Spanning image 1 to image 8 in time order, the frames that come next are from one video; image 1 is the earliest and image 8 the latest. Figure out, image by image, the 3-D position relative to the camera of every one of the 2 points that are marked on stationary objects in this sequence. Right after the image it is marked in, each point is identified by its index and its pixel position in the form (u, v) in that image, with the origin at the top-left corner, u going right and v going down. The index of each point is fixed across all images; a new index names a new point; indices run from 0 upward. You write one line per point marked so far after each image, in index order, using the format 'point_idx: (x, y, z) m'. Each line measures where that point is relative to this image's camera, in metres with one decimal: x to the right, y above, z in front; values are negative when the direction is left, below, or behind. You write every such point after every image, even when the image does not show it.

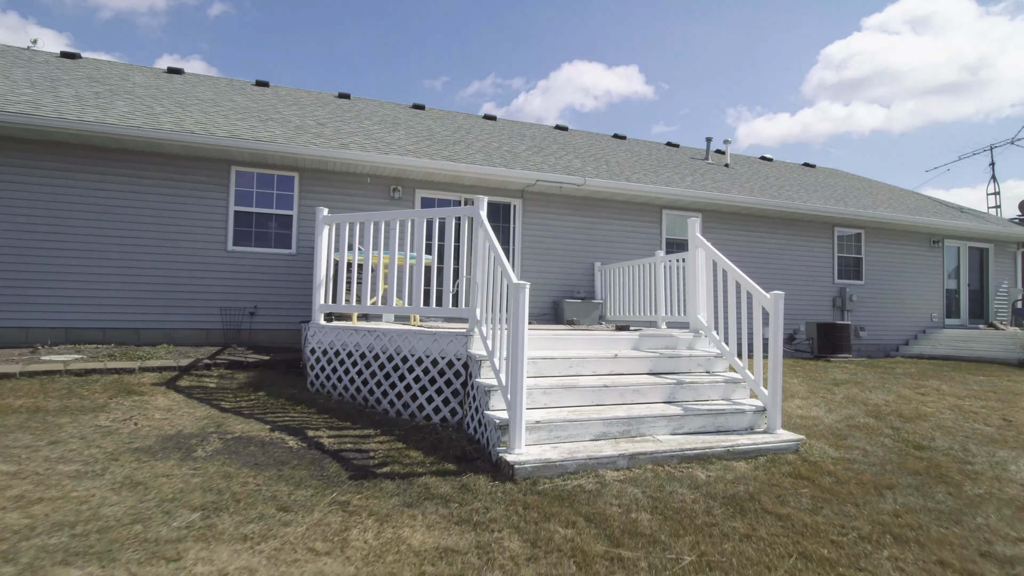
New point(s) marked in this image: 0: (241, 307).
0: (-3.1, -0.2, +6.4) m
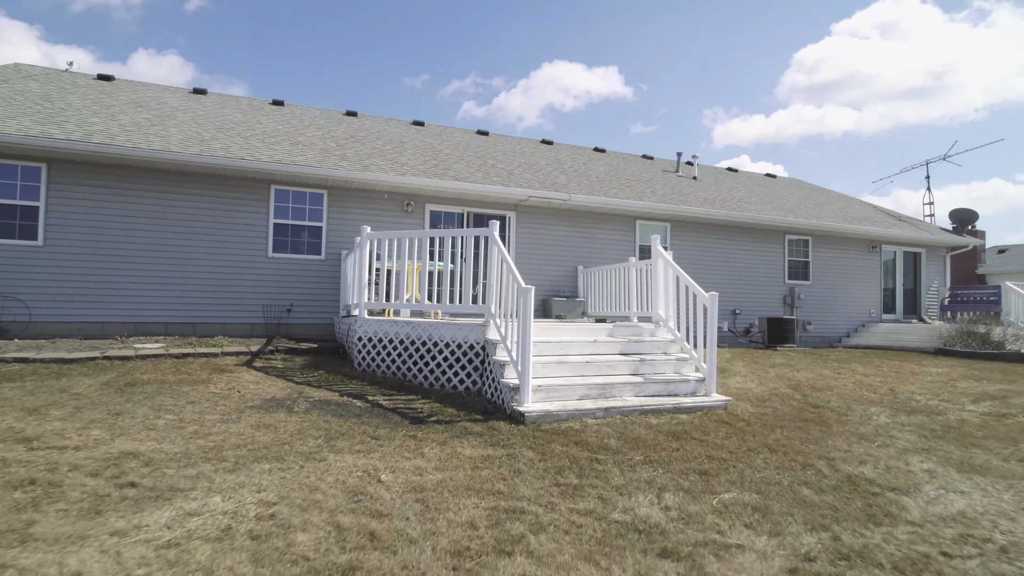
0: (-3.2, -0.2, +7.6) m
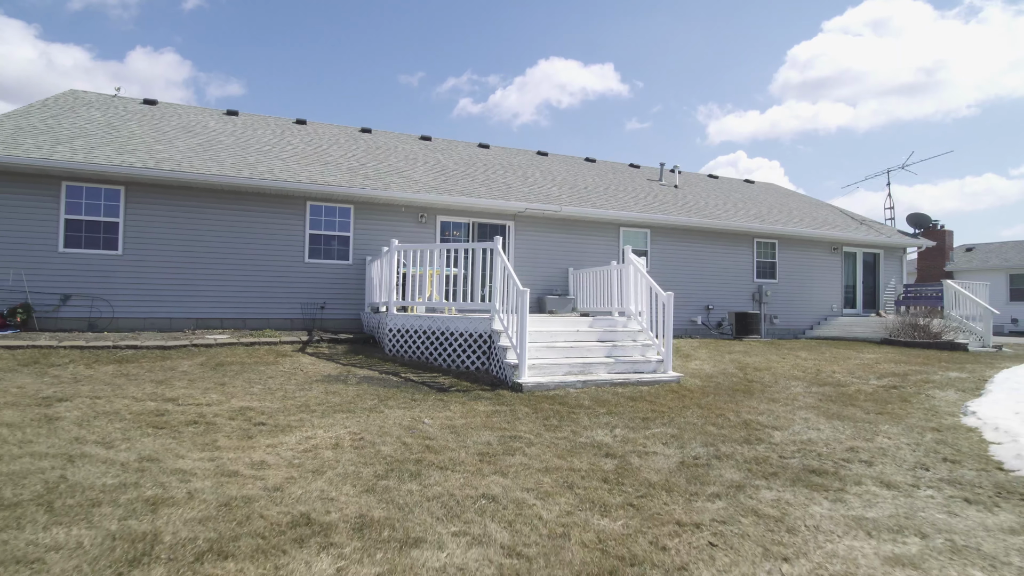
0: (-3.2, -0.2, +9.0) m
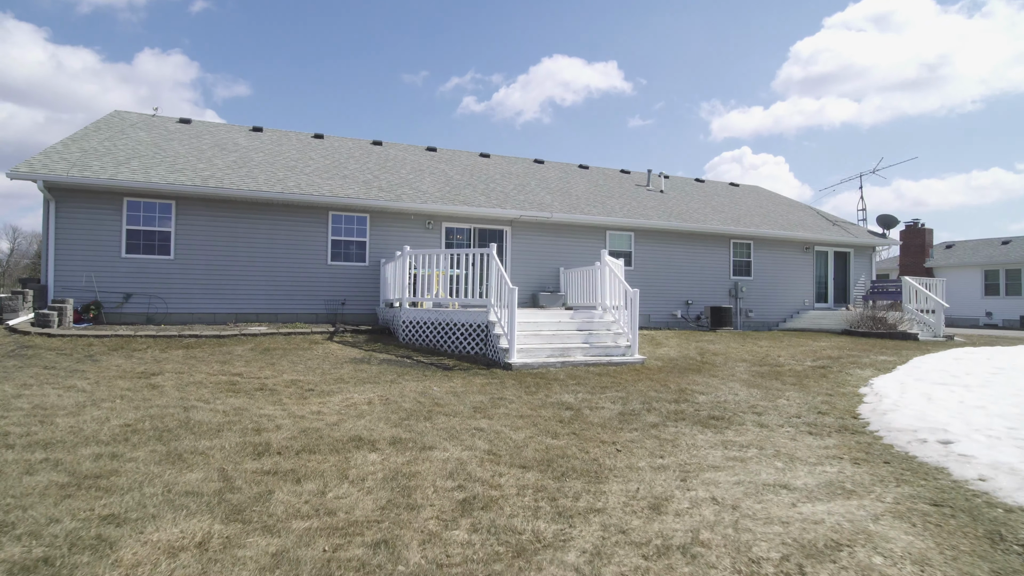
0: (-3.3, -0.2, +10.3) m
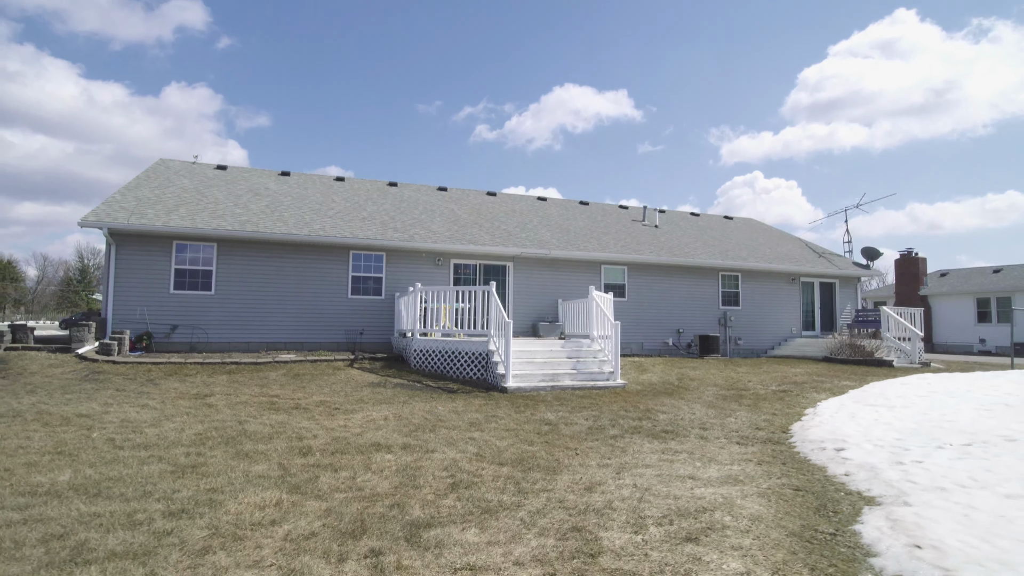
0: (-3.3, -0.9, +11.5) m
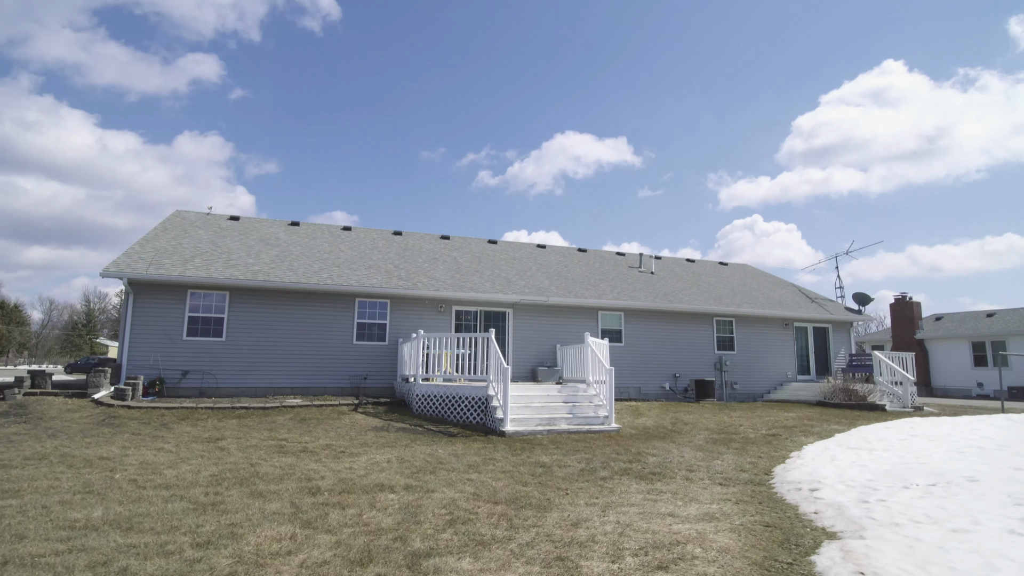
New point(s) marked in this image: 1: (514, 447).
0: (-3.3, -1.9, +11.9) m
1: (0.0, -2.1, +7.4) m
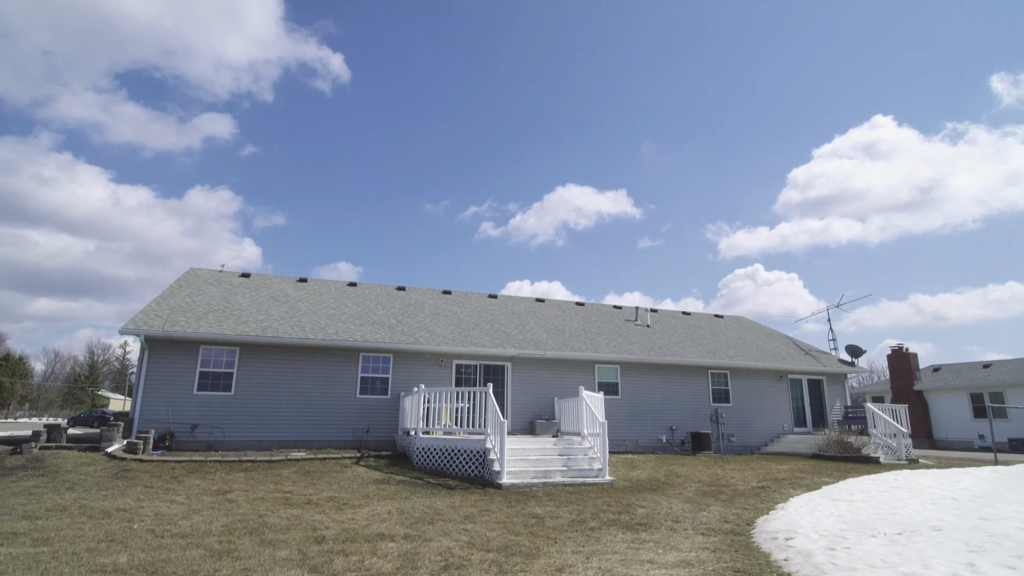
0: (-3.3, -3.1, +12.2) m
1: (0.0, -3.0, +7.7) m
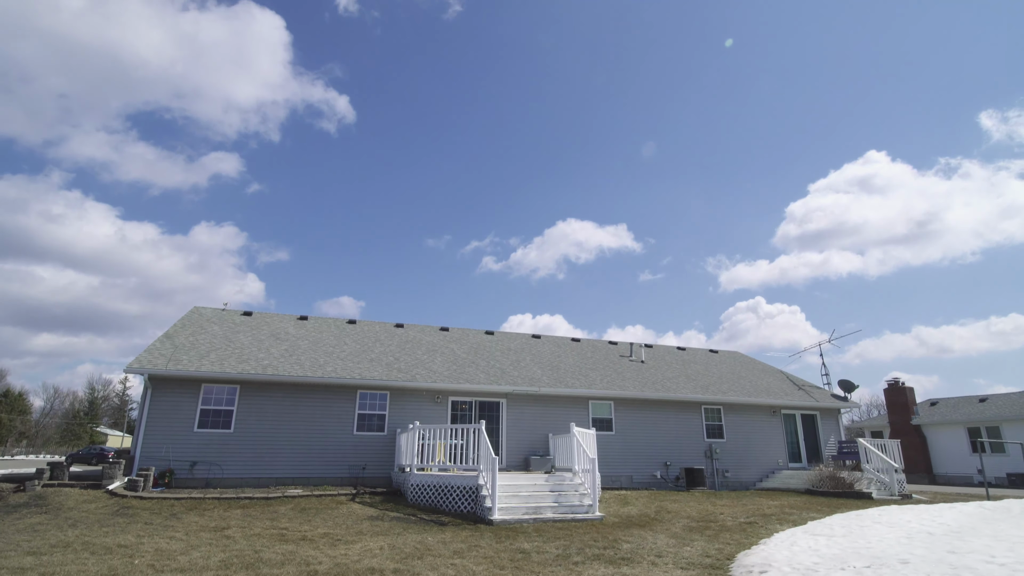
0: (-3.4, -4.0, +12.4) m
1: (-0.2, -3.6, +7.9) m
